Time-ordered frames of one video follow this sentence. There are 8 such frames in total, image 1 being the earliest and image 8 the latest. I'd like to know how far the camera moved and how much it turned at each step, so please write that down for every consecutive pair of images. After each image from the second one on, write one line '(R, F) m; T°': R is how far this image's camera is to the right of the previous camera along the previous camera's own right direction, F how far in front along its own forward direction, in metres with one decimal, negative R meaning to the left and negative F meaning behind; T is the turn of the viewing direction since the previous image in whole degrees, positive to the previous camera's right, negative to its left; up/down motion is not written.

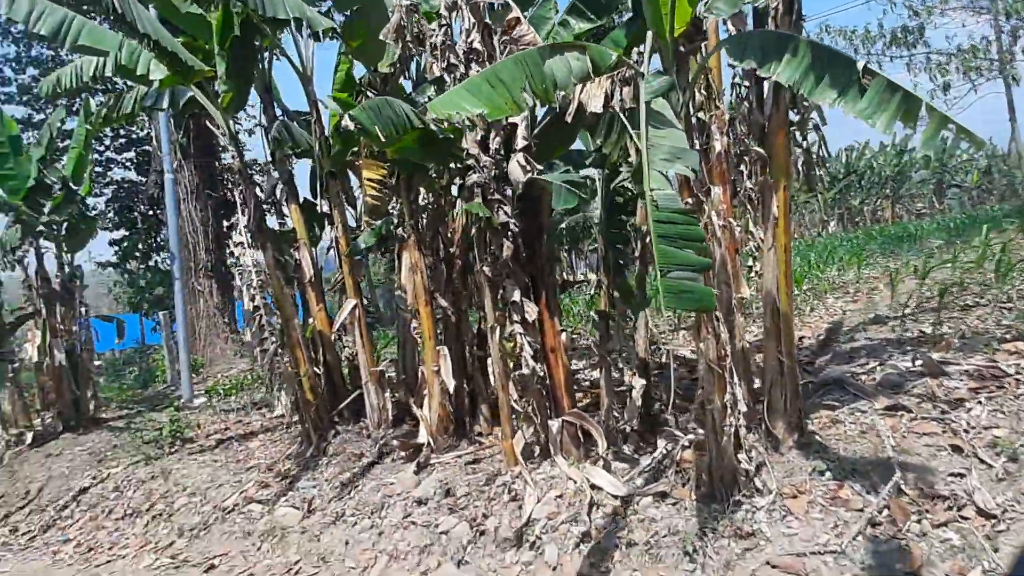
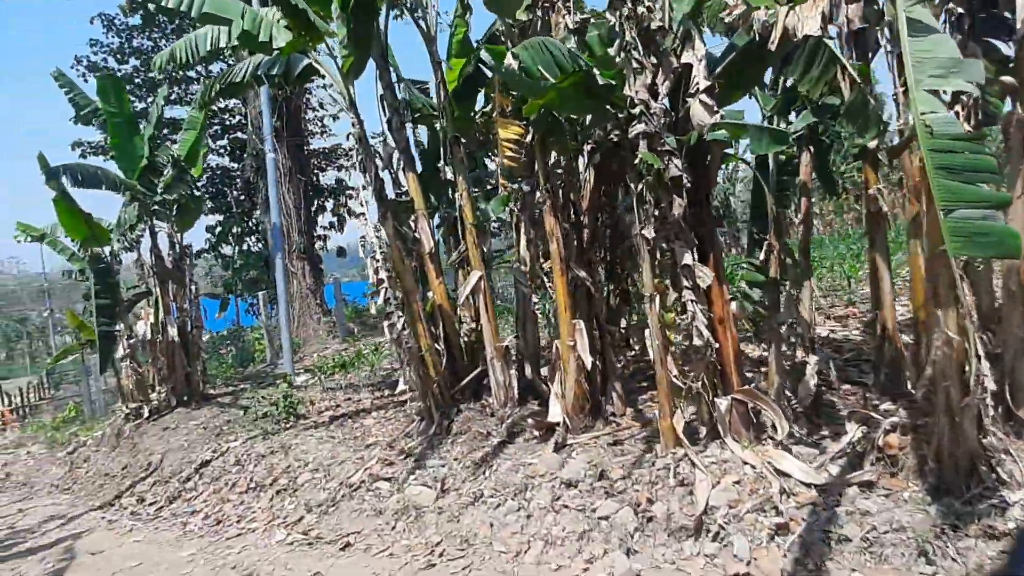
(-0.5, +0.3) m; -6°
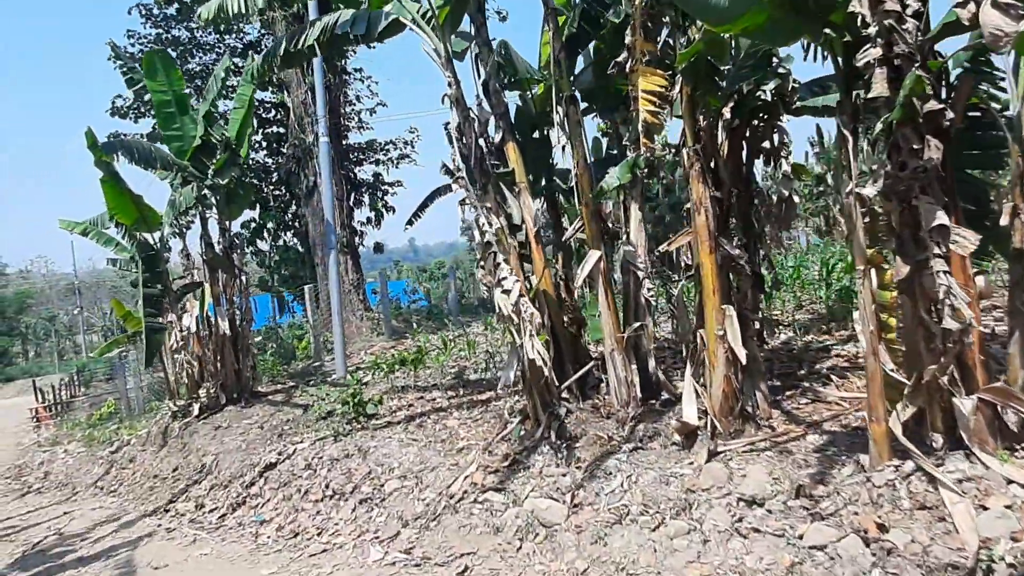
(-0.8, +0.7) m; -2°
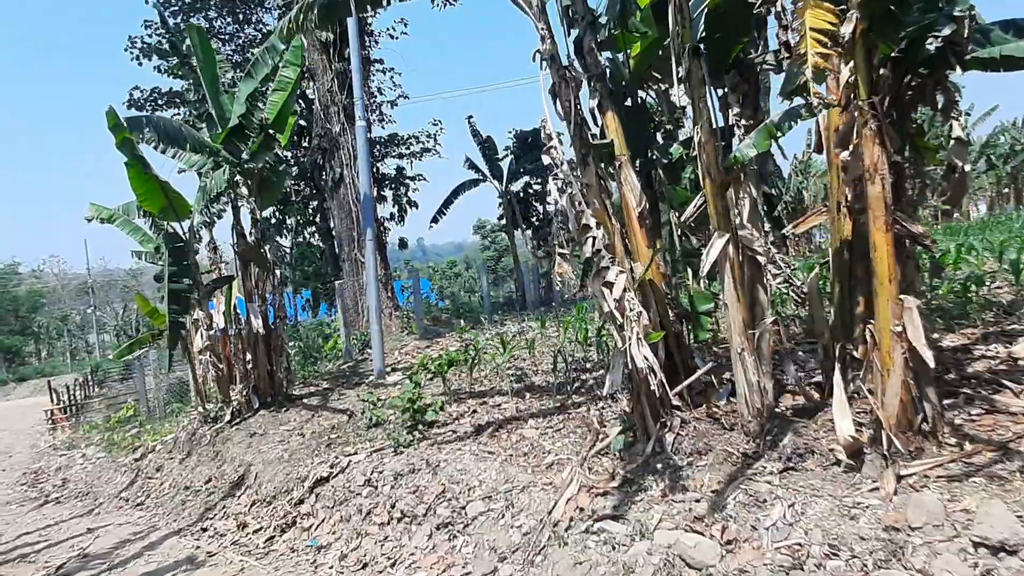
(-0.6, +0.8) m; -1°
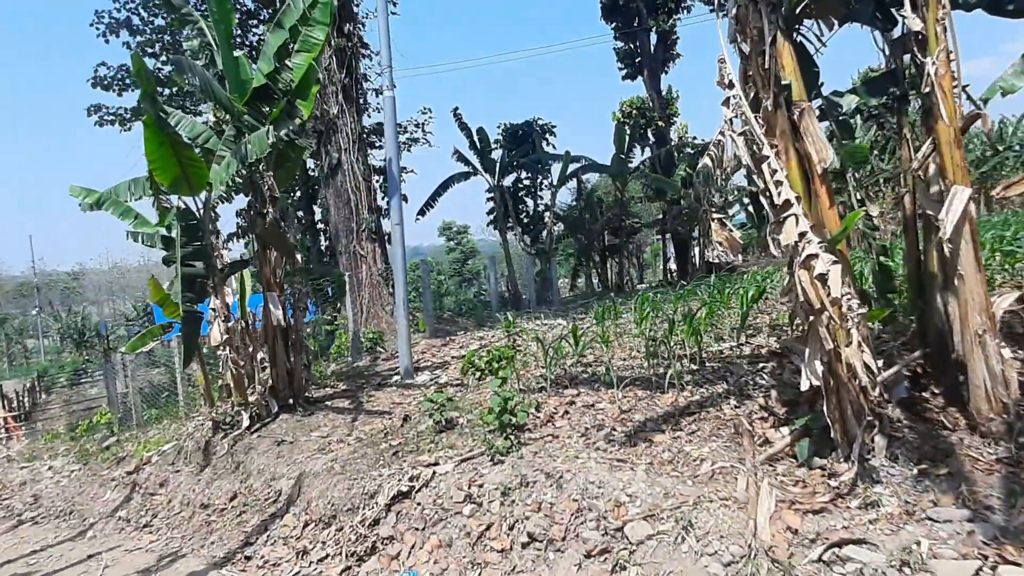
(-1.2, +0.9) m; +4°
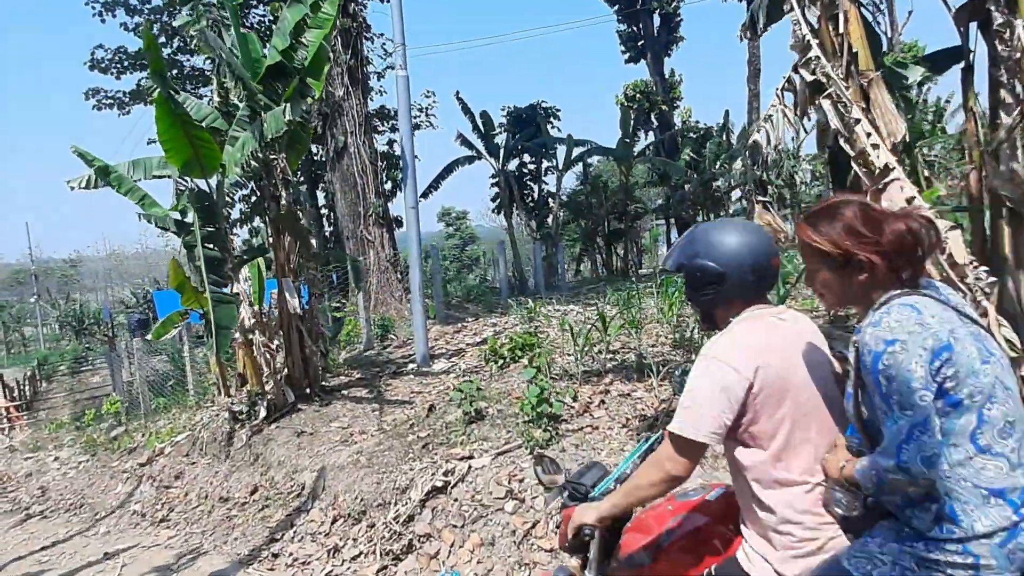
(-0.3, +0.2) m; 0°
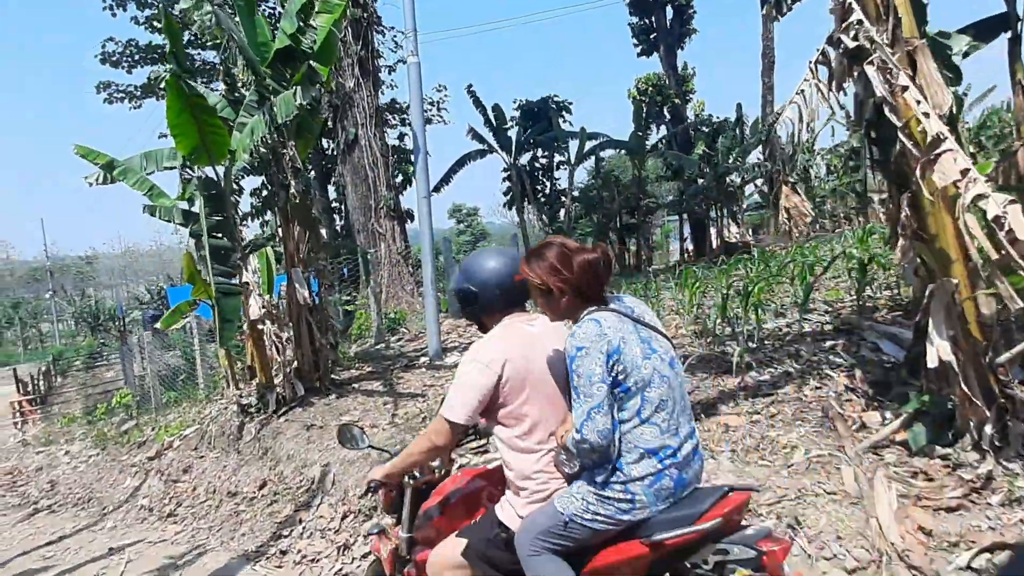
(0.0, +0.2) m; -1°
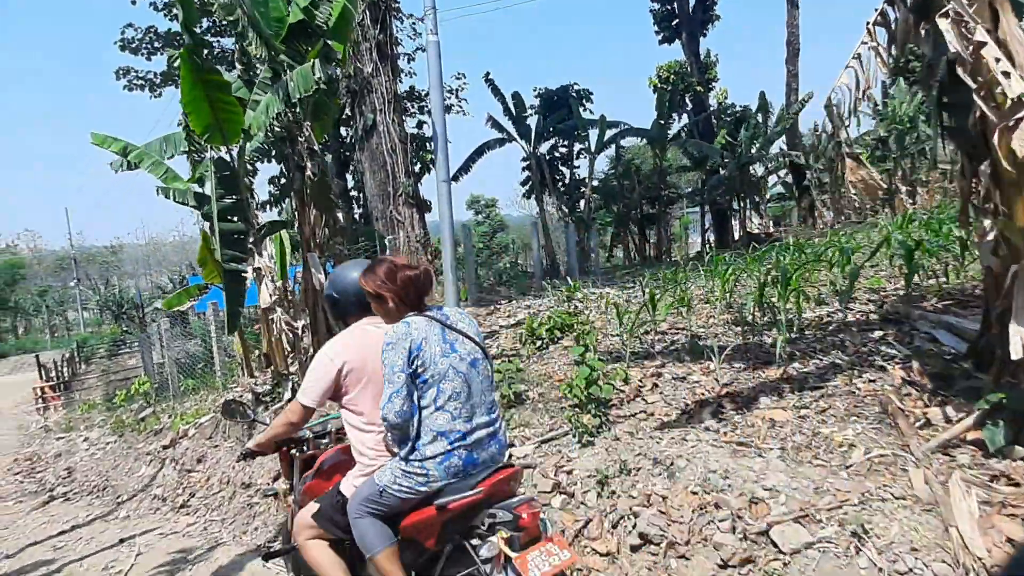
(-0.1, +0.3) m; -2°
